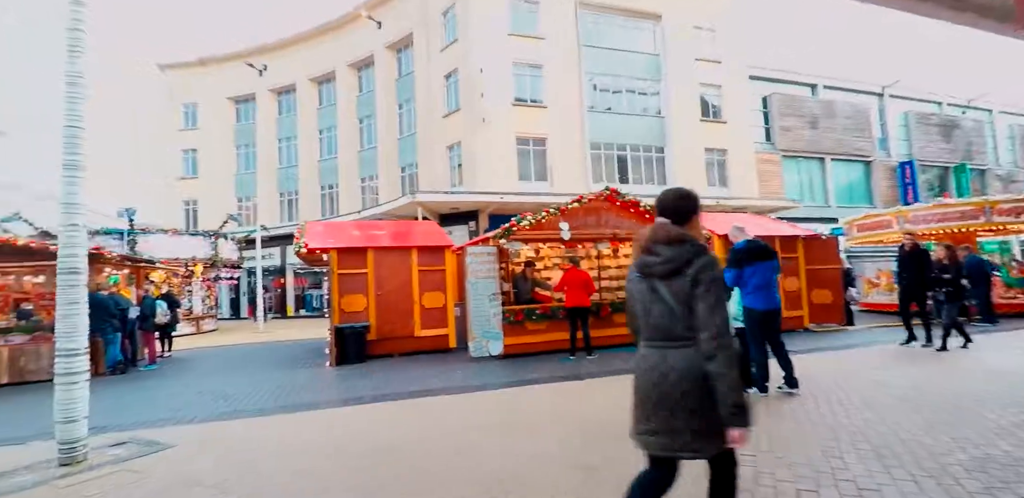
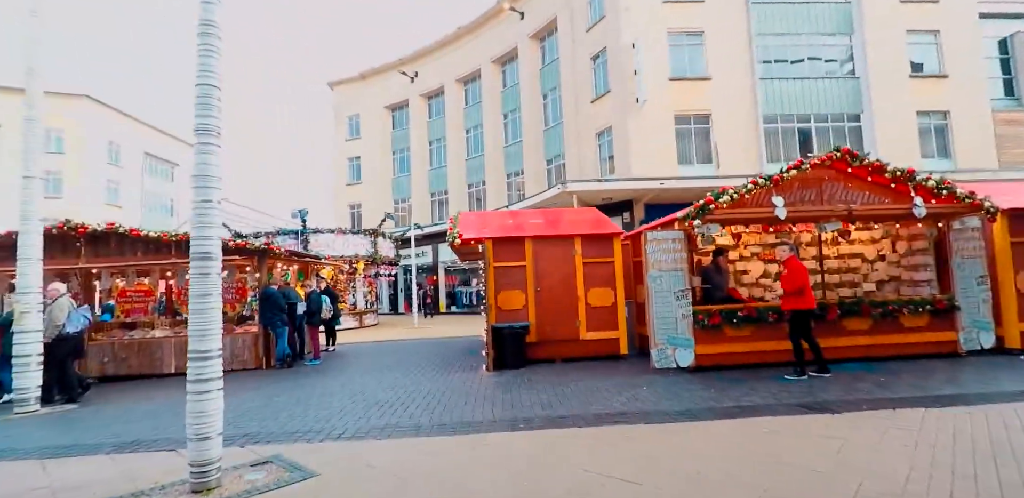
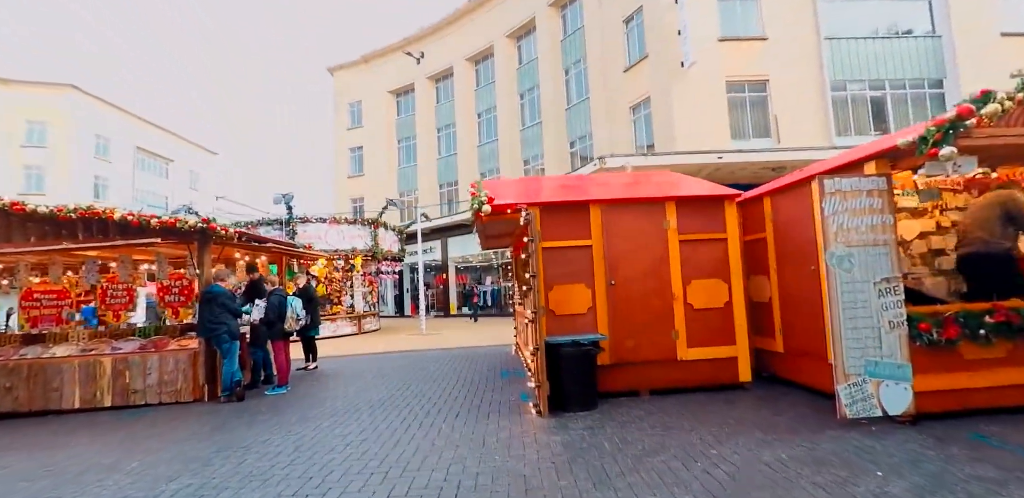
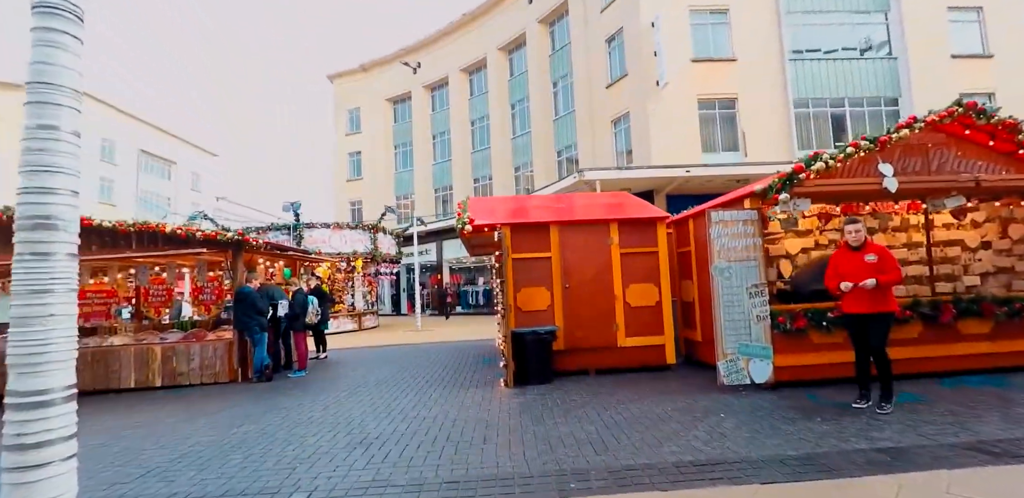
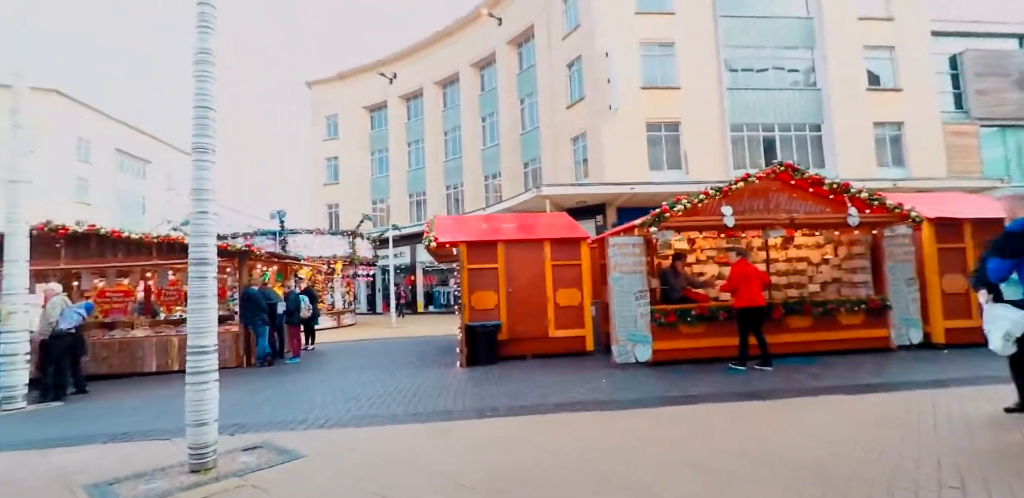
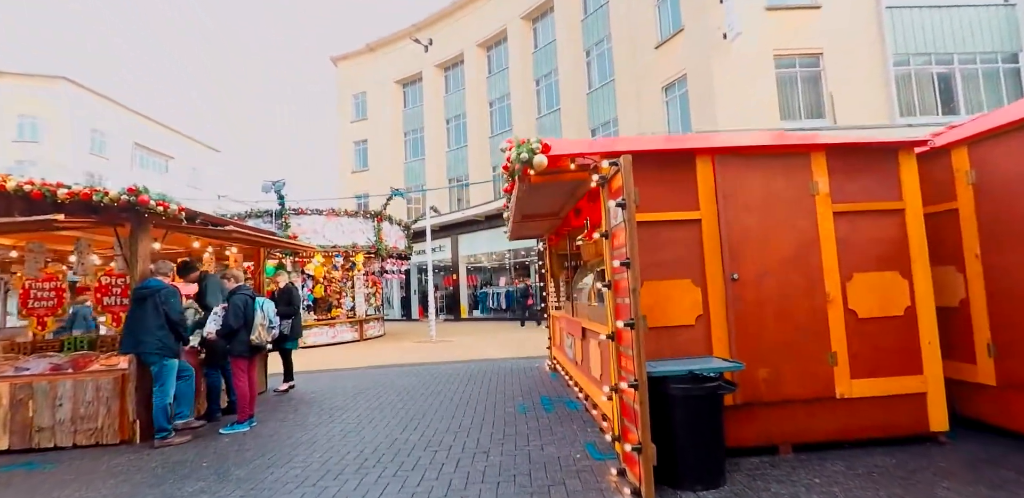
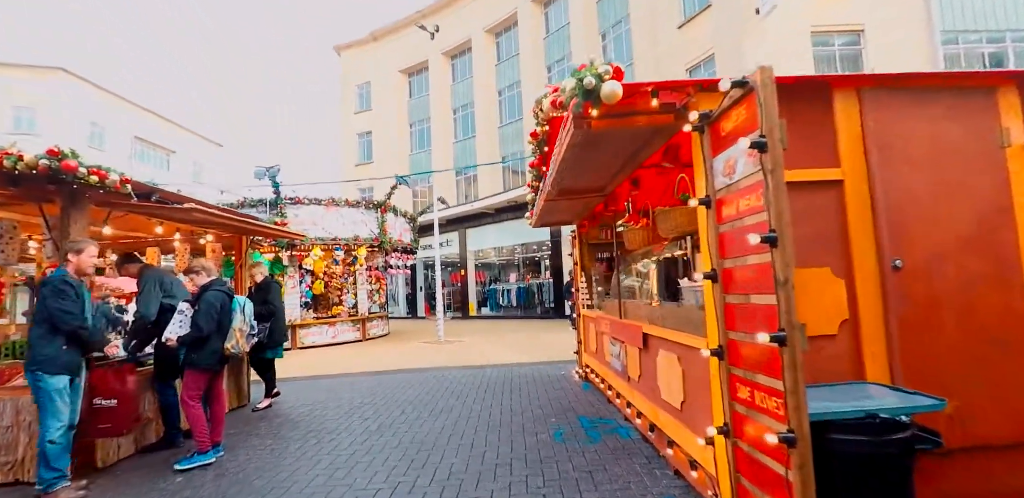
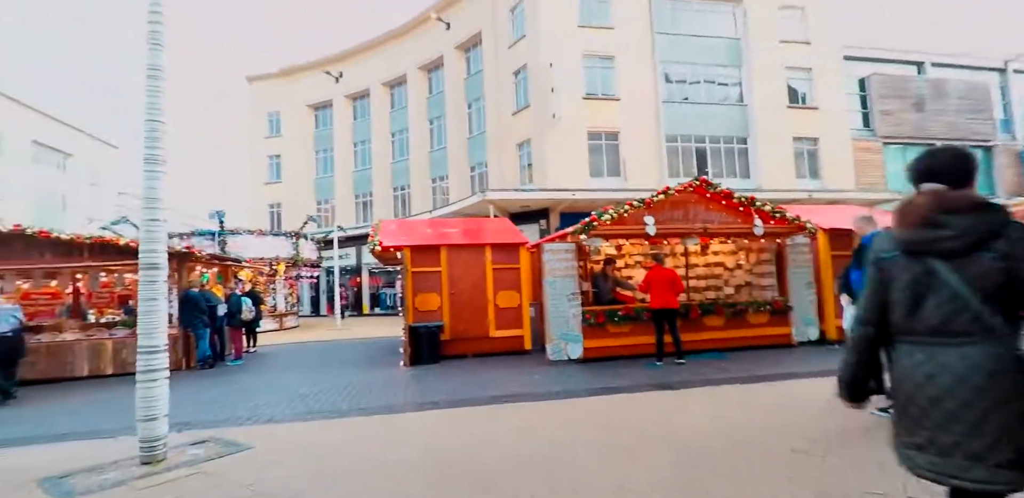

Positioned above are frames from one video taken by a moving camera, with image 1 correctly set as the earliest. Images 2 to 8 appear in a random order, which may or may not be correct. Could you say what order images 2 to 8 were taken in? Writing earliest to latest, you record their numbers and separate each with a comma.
8, 5, 2, 4, 3, 6, 7
